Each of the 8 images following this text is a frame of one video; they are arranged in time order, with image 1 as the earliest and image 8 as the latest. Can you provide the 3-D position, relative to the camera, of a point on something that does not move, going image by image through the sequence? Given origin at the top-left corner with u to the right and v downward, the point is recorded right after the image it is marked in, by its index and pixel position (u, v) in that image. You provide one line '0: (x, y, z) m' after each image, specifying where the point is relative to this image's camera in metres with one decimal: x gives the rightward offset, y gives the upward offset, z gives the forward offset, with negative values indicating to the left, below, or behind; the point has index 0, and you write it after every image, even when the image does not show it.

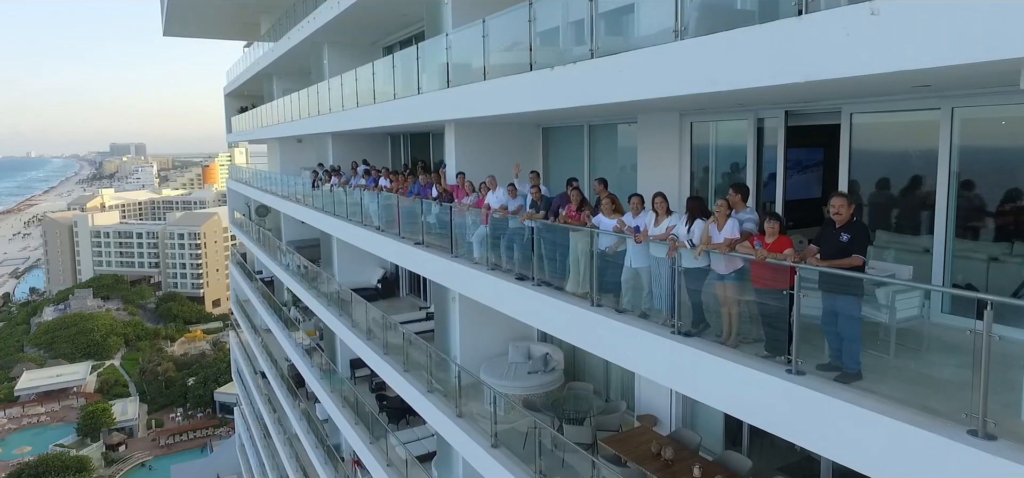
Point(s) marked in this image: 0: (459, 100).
0: (-0.5, +1.8, +8.1) m
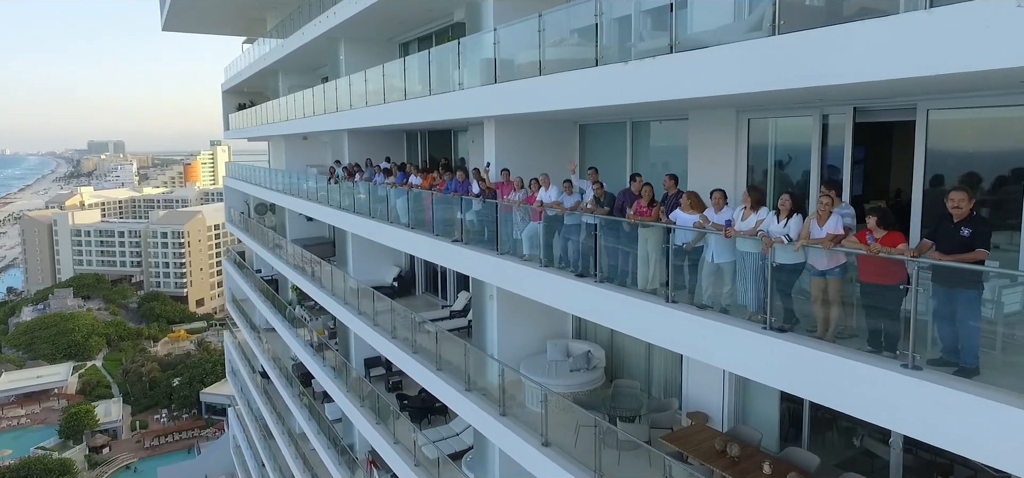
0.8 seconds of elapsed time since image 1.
0: (+0.1, +1.8, +8.0) m
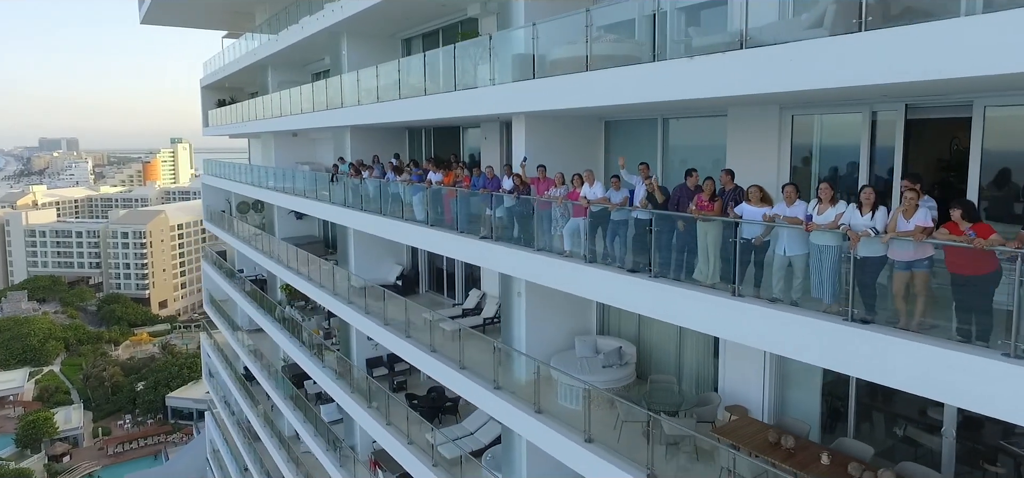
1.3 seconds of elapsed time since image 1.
0: (+0.5, +1.9, +8.0) m
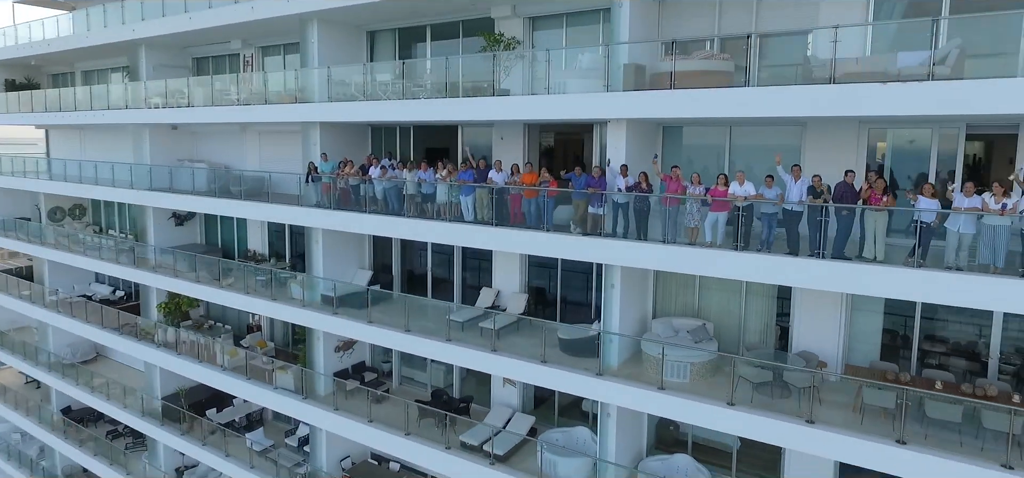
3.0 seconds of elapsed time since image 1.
0: (+2.0, +2.0, +8.9) m
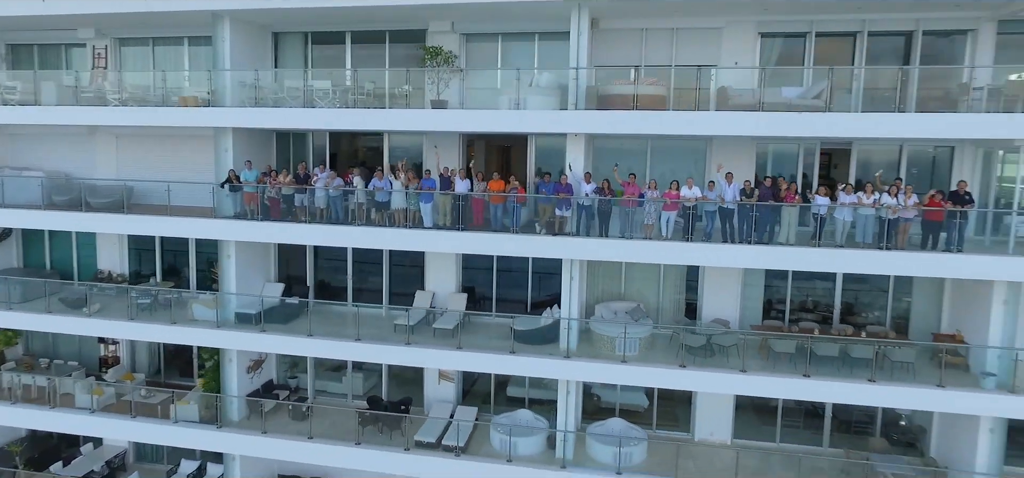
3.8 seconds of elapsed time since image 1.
0: (+1.6, +2.0, +10.4) m
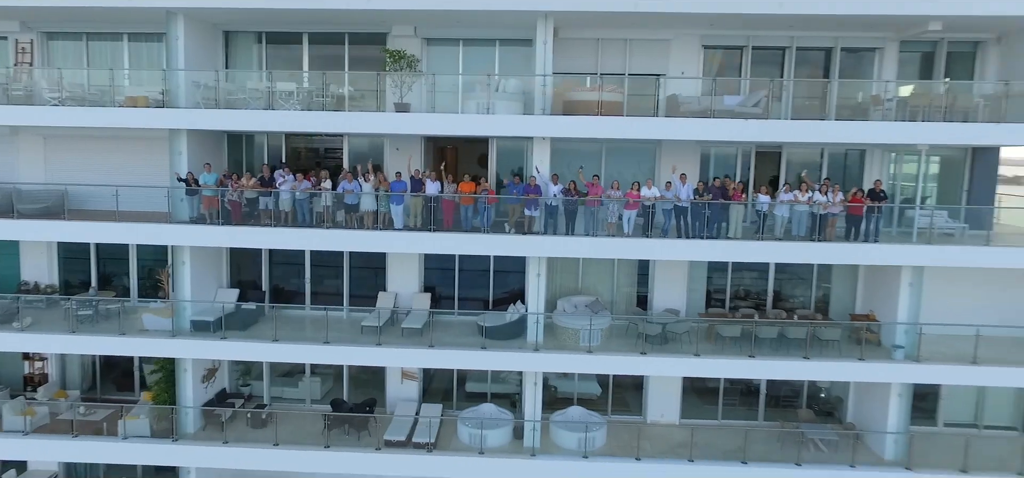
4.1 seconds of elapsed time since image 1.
0: (+1.0, +2.1, +11.1) m
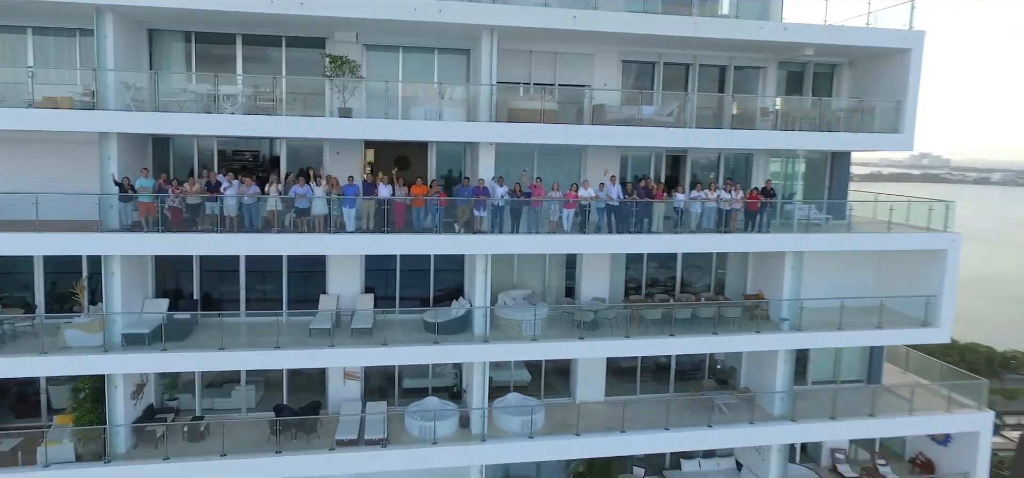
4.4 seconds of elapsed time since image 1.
0: (0.0, +2.1, +11.9) m
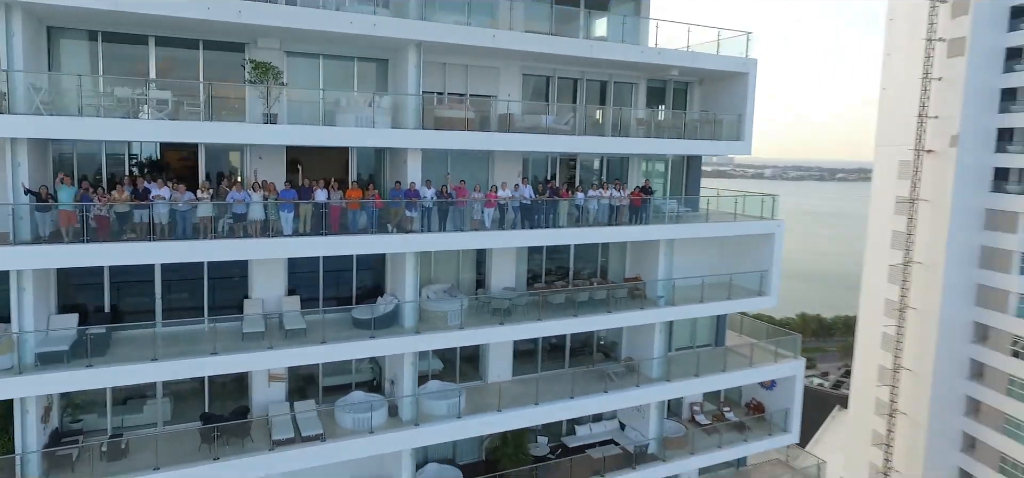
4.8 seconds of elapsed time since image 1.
0: (-1.6, +2.1, +13.0) m
